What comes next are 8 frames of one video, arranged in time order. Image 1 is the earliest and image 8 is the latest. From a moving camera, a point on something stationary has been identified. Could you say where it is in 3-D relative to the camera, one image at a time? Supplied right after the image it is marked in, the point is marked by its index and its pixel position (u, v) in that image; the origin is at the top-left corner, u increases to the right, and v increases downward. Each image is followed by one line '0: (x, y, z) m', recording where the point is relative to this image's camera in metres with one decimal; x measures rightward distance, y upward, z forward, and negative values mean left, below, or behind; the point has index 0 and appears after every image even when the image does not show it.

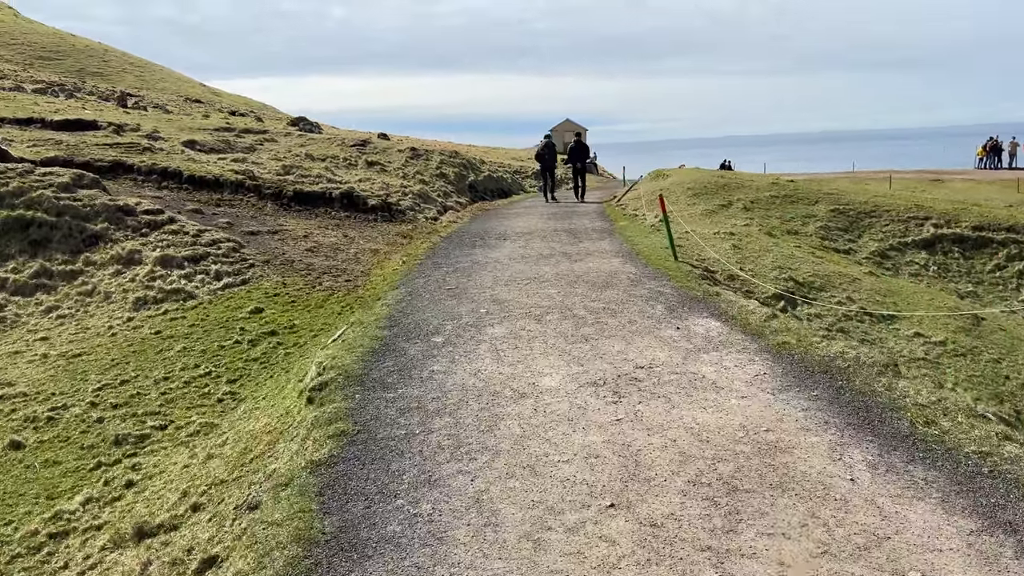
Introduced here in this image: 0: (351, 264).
0: (-2.8, +0.4, +14.2) m
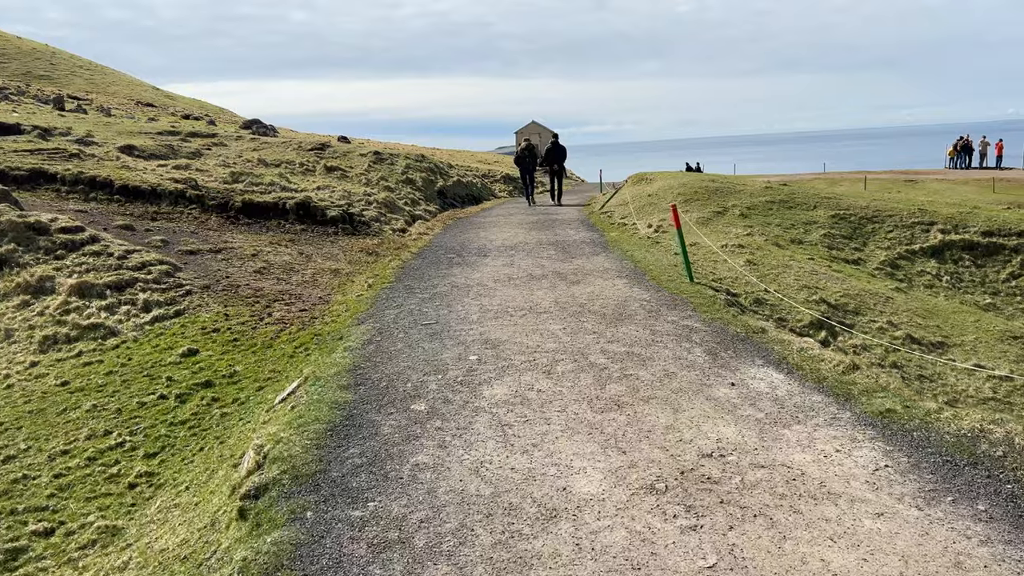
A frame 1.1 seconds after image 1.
0: (-3.1, 0.0, +12.1) m
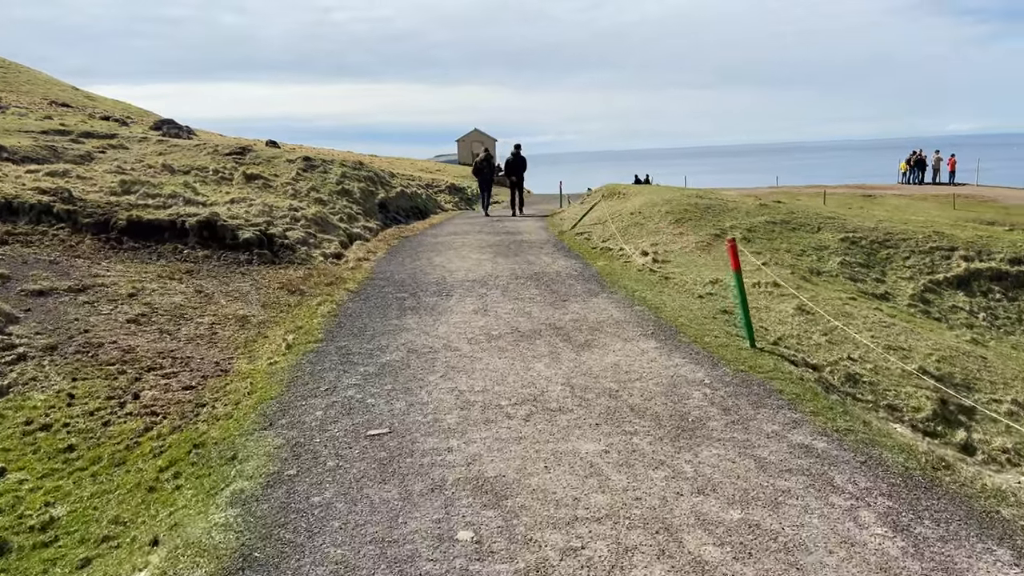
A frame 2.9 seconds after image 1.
0: (-3.3, -0.6, +8.6) m
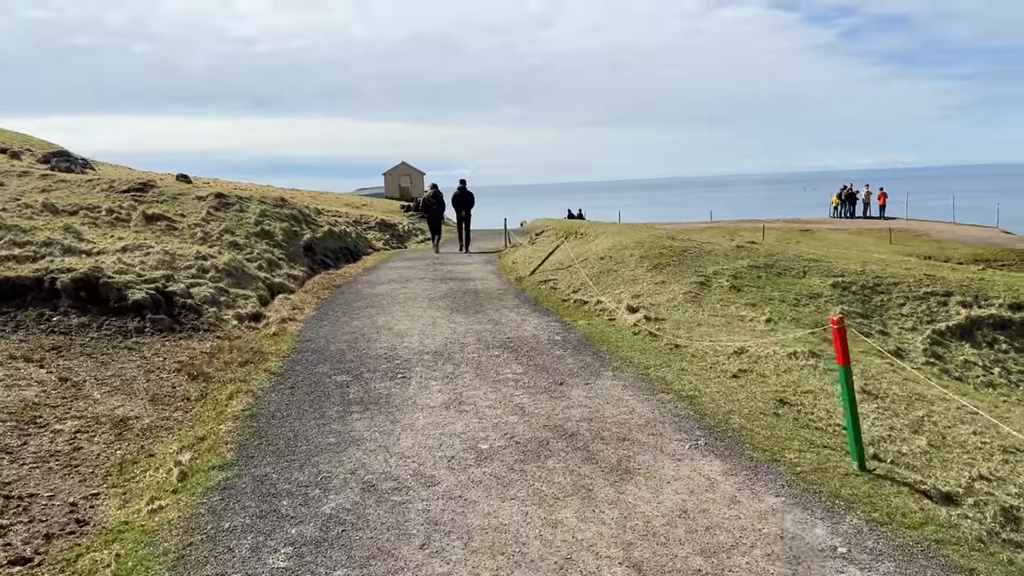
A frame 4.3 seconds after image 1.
0: (-3.4, -1.4, +5.9) m
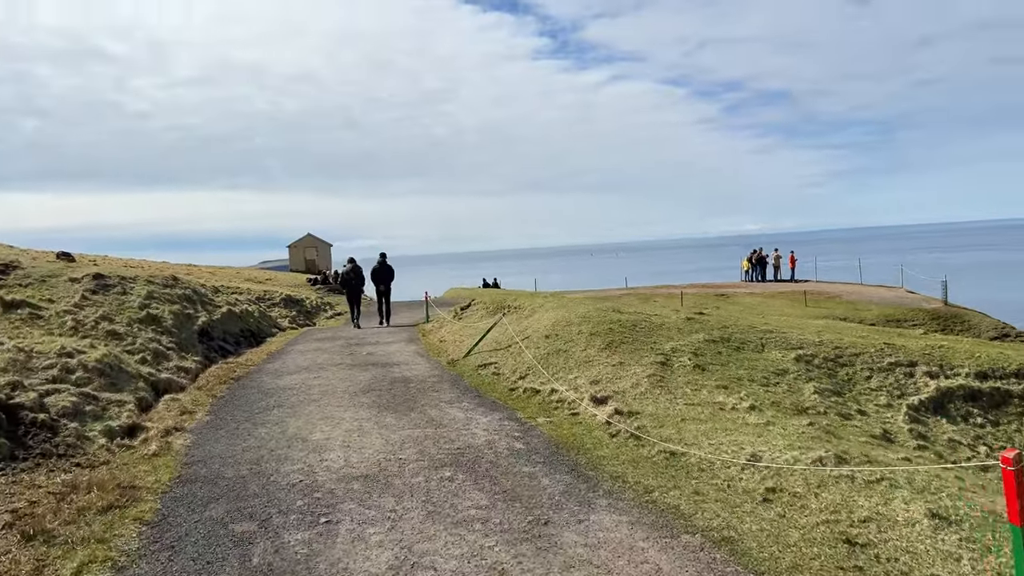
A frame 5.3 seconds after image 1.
0: (-3.4, -2.1, +3.5) m
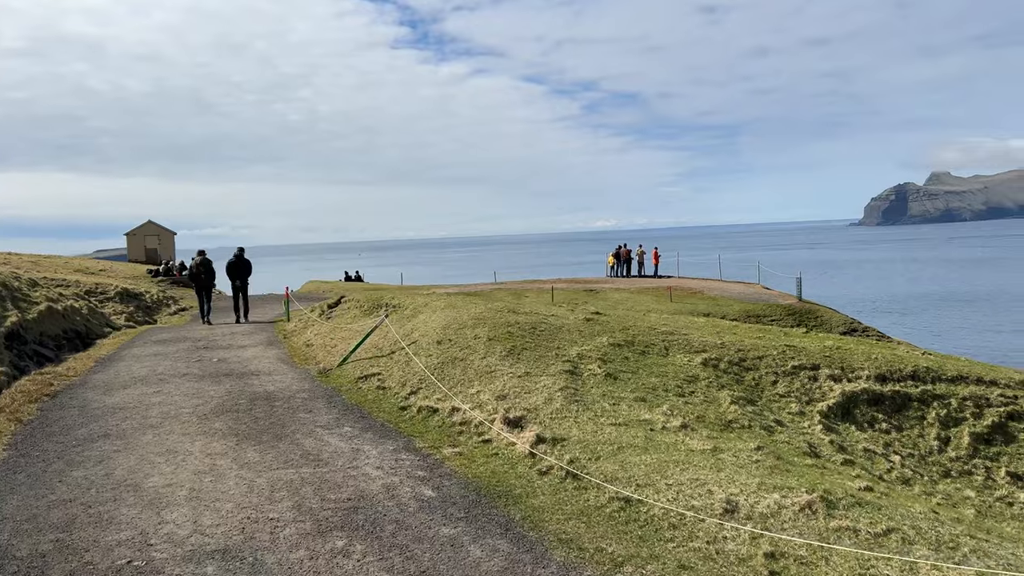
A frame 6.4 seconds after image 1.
0: (-3.3, -2.1, +1.3) m
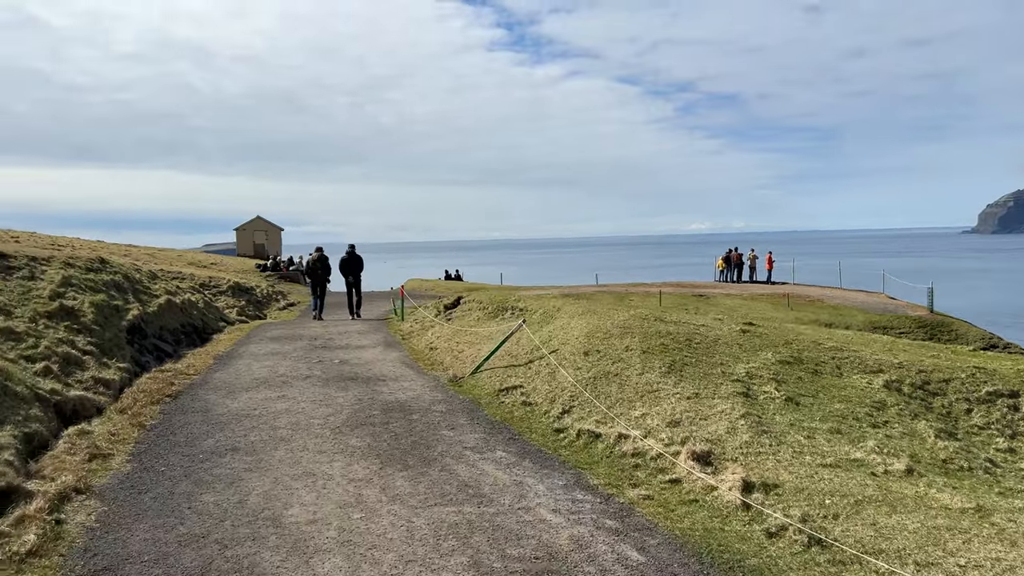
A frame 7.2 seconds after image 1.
0: (-2.4, -2.1, +0.3) m
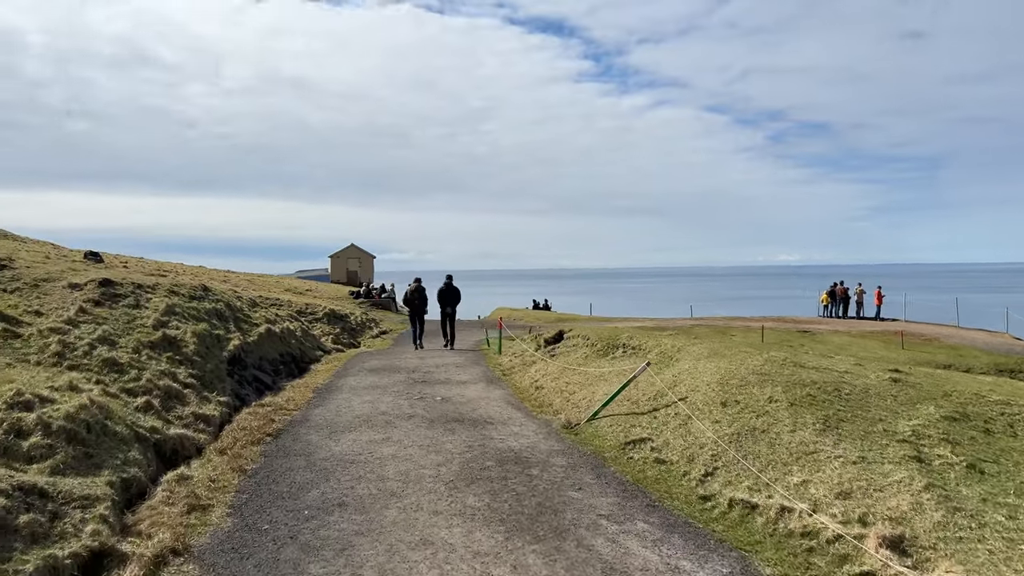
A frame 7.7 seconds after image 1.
0: (-2.0, -2.2, -0.5) m
